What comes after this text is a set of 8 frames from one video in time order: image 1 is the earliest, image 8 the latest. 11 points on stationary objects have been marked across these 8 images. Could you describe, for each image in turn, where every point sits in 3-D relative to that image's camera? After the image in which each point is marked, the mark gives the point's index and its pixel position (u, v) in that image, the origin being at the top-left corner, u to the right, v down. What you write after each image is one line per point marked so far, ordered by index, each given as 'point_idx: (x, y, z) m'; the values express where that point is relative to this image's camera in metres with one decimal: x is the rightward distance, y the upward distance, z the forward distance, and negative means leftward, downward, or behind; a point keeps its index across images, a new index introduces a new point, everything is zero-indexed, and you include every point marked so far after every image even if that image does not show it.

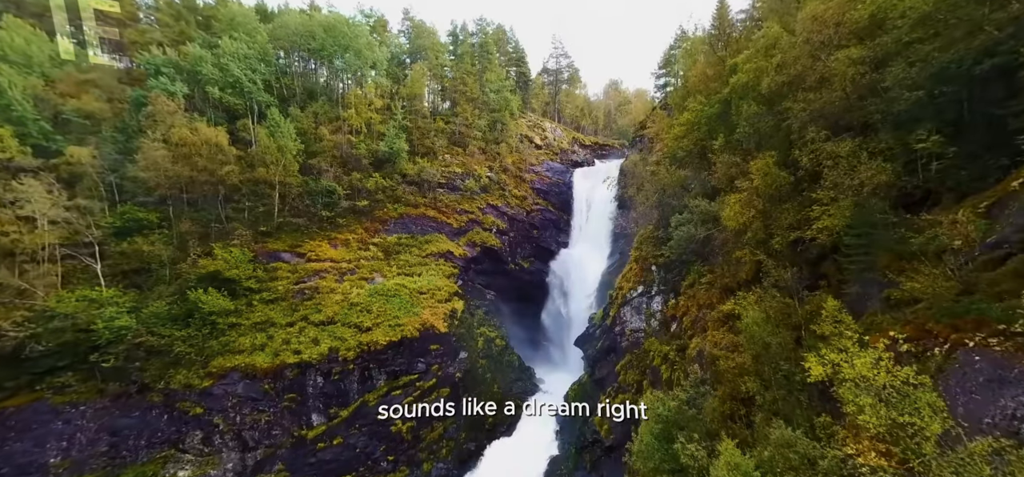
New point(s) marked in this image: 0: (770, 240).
0: (+7.7, -0.1, +15.5) m
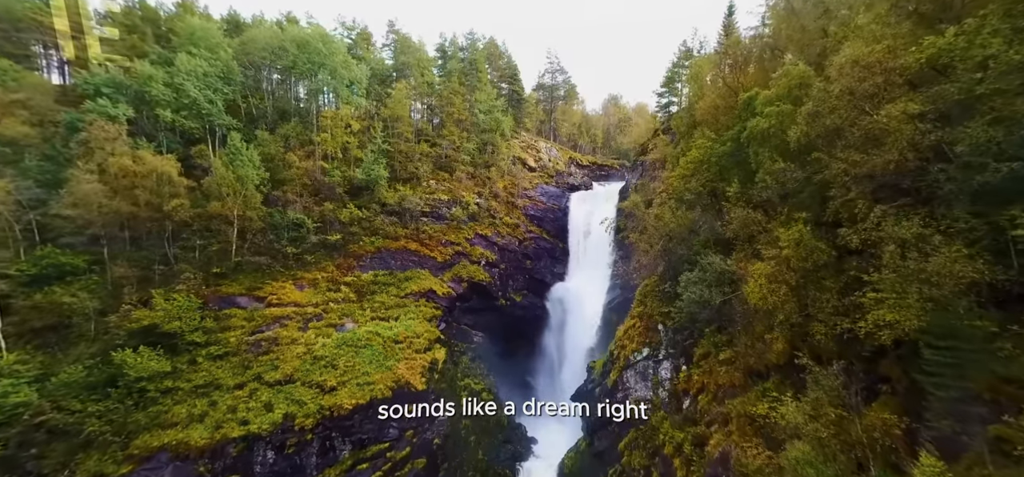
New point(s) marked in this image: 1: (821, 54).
0: (+7.2, -2.1, +12.6) m
1: (+10.9, +6.5, +18.4) m
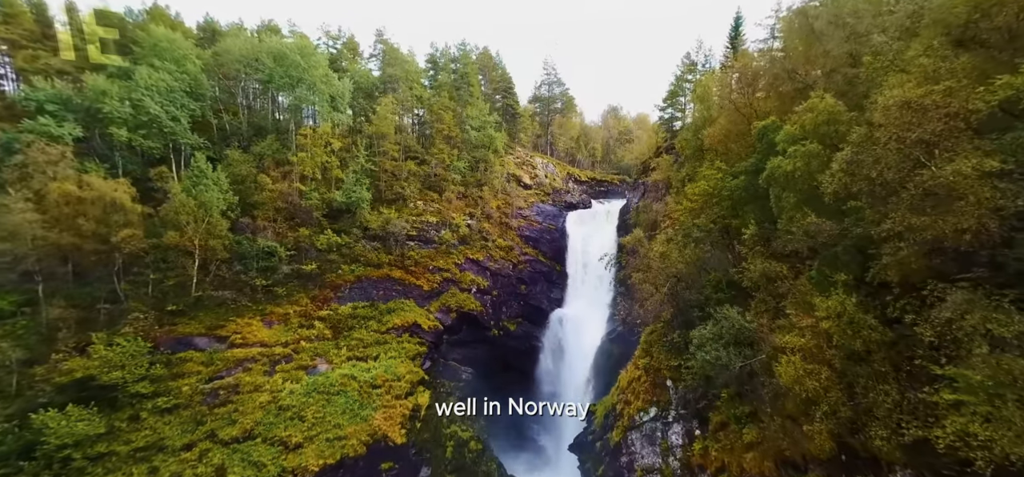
0: (+6.9, -3.6, +10.4) m
1: (+10.6, +4.9, +16.3) m
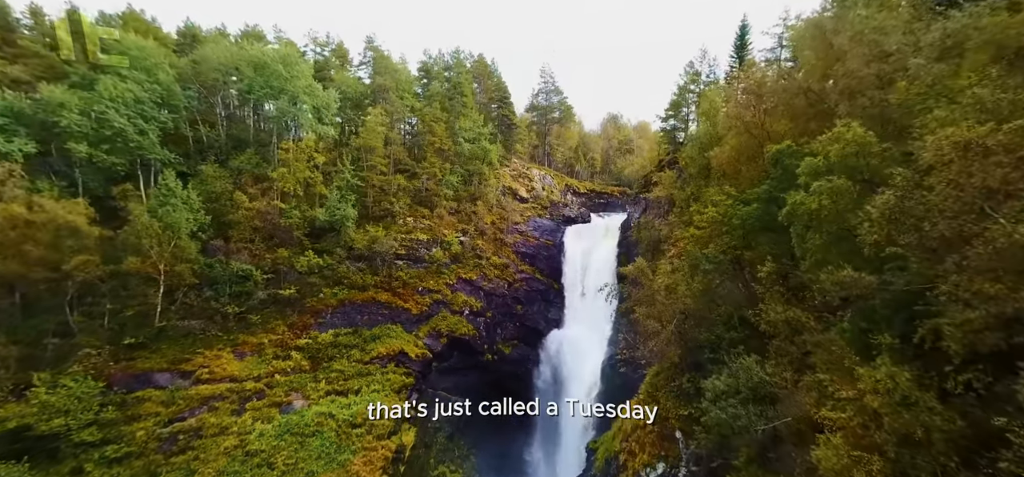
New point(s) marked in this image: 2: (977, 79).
0: (+6.6, -4.6, +8.6) m
1: (+10.4, +3.8, +14.6) m
2: (+9.8, +3.4, +10.9) m
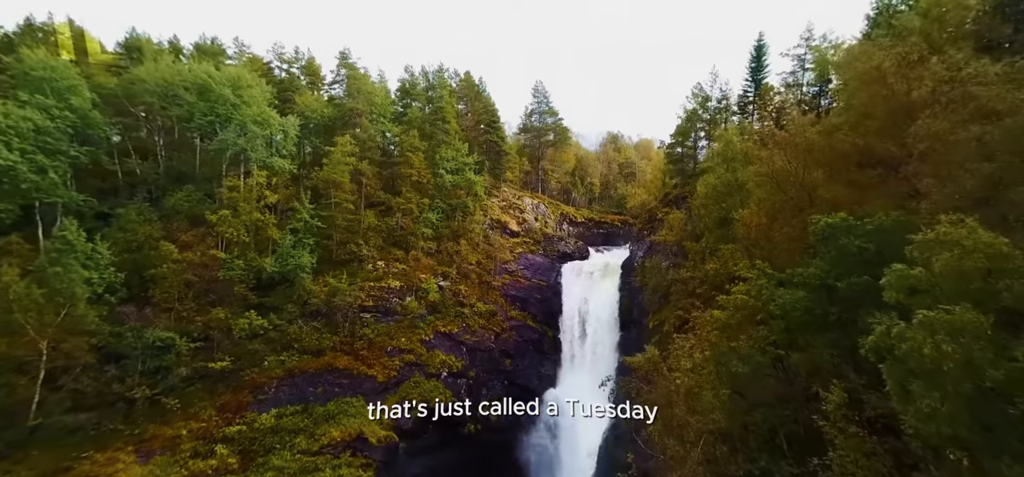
0: (+6.0, -6.9, +4.1) m
1: (+9.8, +1.3, +10.4) m
2: (+9.2, +1.1, +6.7) m
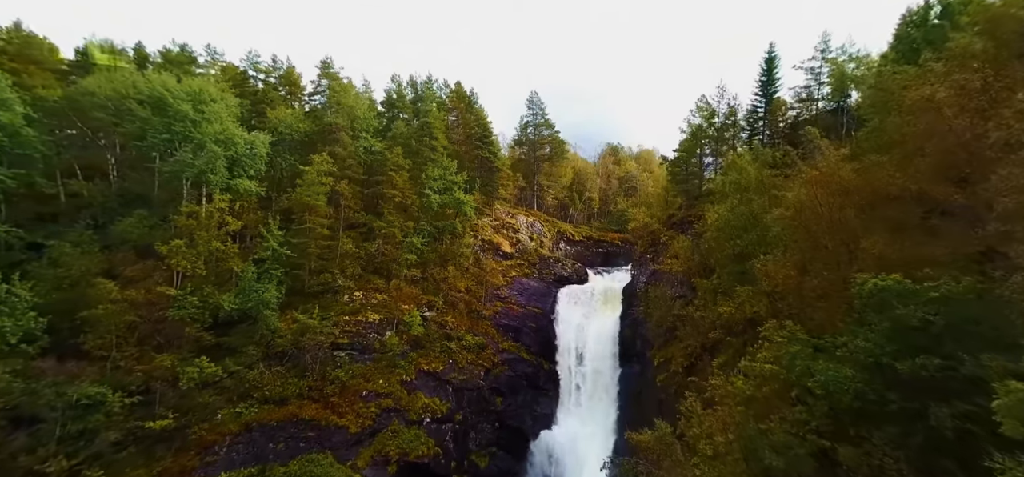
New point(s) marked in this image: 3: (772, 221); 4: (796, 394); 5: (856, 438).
0: (+5.6, -8.1, +1.4) m
1: (+9.5, 0.0, +7.7) m
2: (+8.9, -0.2, +4.0) m
3: (+9.4, +0.6, +18.9) m
4: (+6.8, -3.6, +12.5) m
5: (+7.1, -4.0, +10.7) m
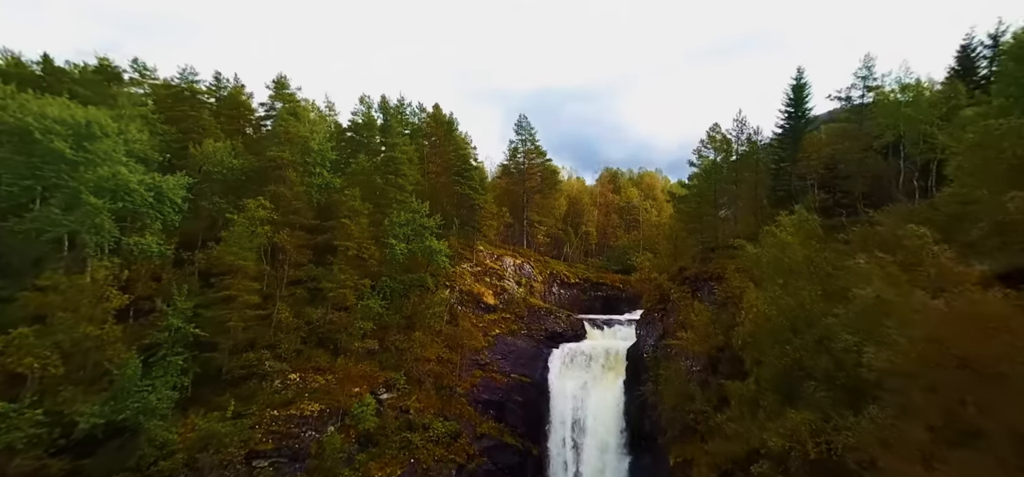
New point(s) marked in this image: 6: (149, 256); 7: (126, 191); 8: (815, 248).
0: (+4.8, -10.5, -4.4) m
1: (+8.7, -2.6, +2.2) m
2: (+8.1, -2.7, -1.5) m
3: (+8.5, -2.2, +13.4) m
4: (+6.0, -6.3, +6.8) m
5: (+6.3, -6.6, +5.0) m
6: (-13.4, -0.4, +18.8) m
7: (-13.7, +1.8, +18.4) m
8: (+10.1, -0.3, +17.4) m
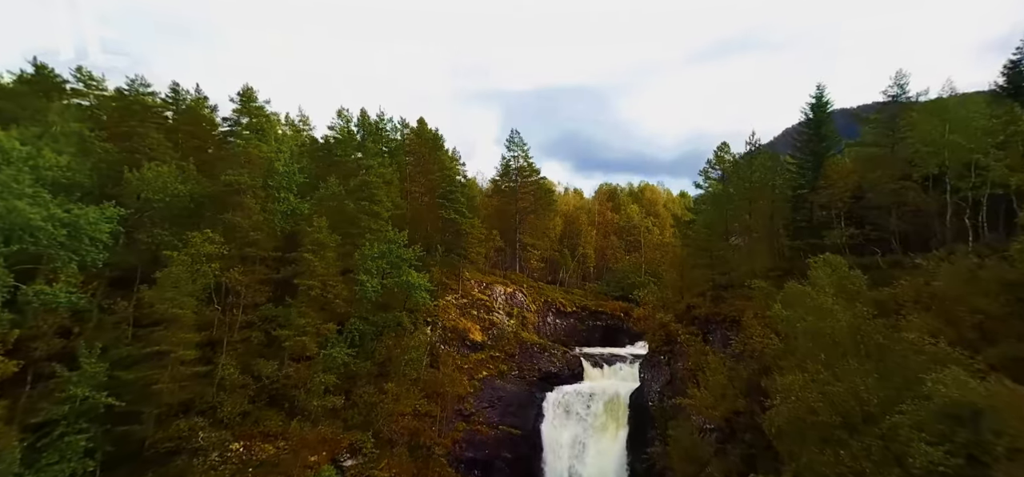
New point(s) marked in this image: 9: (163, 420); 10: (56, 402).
0: (+4.4, -11.8, -7.7) m
1: (+8.3, -4.0, -1.0) m
2: (+7.7, -4.1, -4.7) m
3: (+8.0, -3.8, +10.1) m
4: (+5.5, -7.8, +3.6) m
5: (+5.8, -8.0, +1.7) m
6: (-13.9, -1.9, +15.5) m
7: (-14.2, +0.3, +15.1) m
8: (+9.6, -2.0, +14.2) m
9: (-11.5, -5.9, +16.8) m
10: (-13.0, -4.4, +14.6) m
